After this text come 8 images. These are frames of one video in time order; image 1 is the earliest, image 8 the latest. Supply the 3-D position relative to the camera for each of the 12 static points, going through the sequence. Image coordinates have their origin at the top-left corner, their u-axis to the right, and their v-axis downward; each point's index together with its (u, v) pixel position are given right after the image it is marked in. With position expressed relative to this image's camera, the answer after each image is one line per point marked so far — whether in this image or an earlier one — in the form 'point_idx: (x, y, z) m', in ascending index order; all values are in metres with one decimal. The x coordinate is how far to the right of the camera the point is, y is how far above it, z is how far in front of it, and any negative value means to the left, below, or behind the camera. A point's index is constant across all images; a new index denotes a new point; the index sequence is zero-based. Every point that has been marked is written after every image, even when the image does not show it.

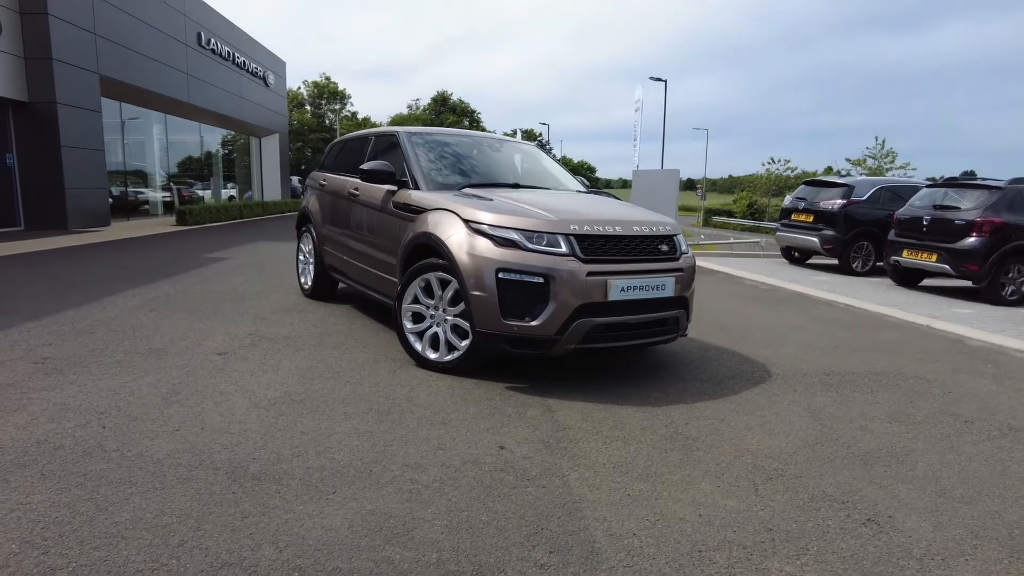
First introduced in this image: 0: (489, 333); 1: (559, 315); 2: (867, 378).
0: (-0.2, -0.3, +4.3) m
1: (+0.3, -0.2, +4.2) m
2: (+3.0, -0.8, +5.3) m
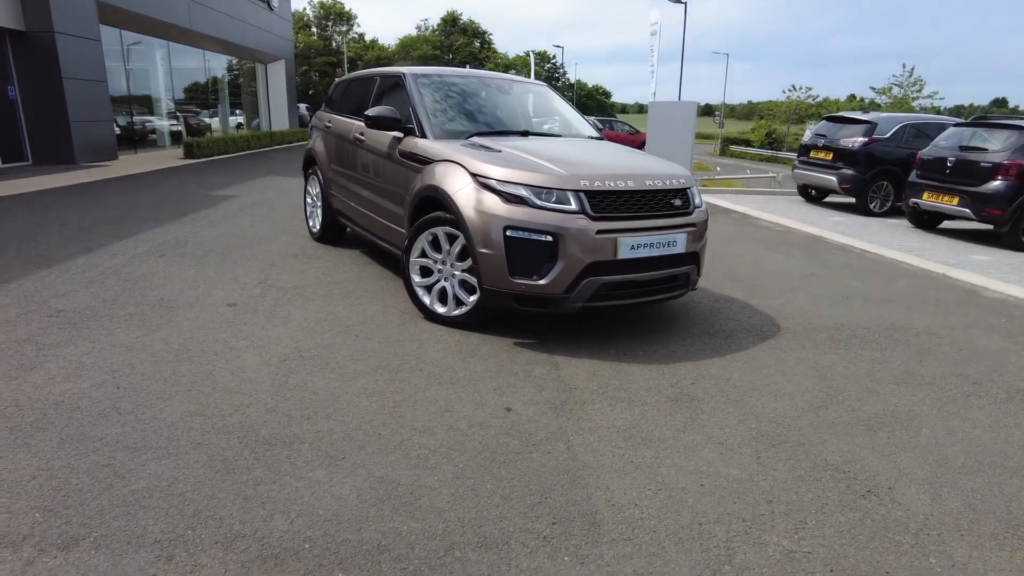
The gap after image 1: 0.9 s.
0: (-0.1, 0.0, +4.3) m
1: (+0.4, +0.1, +4.2) m
2: (+3.1, -0.4, +5.3) m
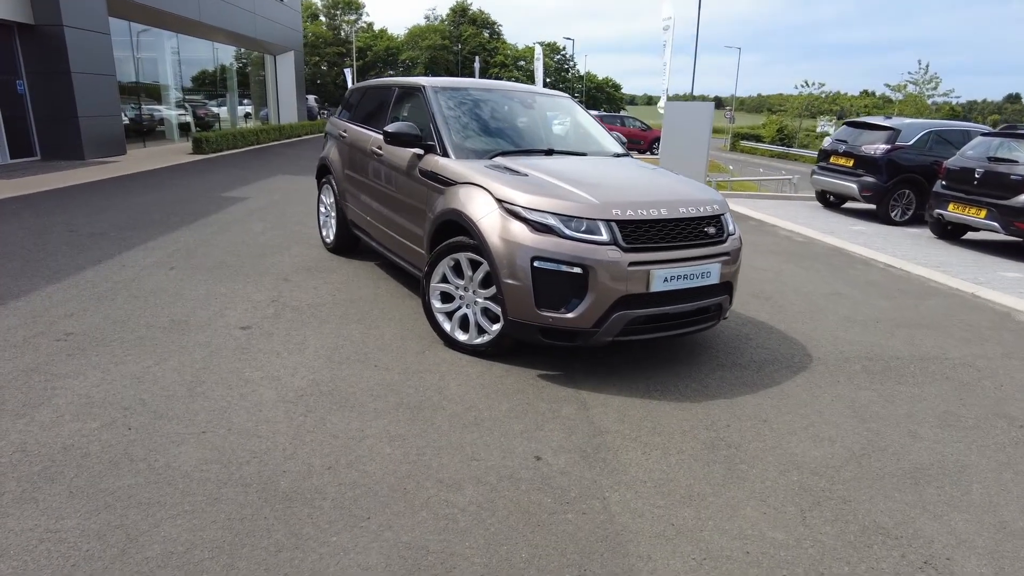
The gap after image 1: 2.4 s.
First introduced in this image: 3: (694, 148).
0: (+0.1, -0.2, +4.1) m
1: (+0.5, -0.1, +4.0) m
2: (+3.2, -0.6, +5.1) m
3: (+4.5, +3.5, +15.2) m
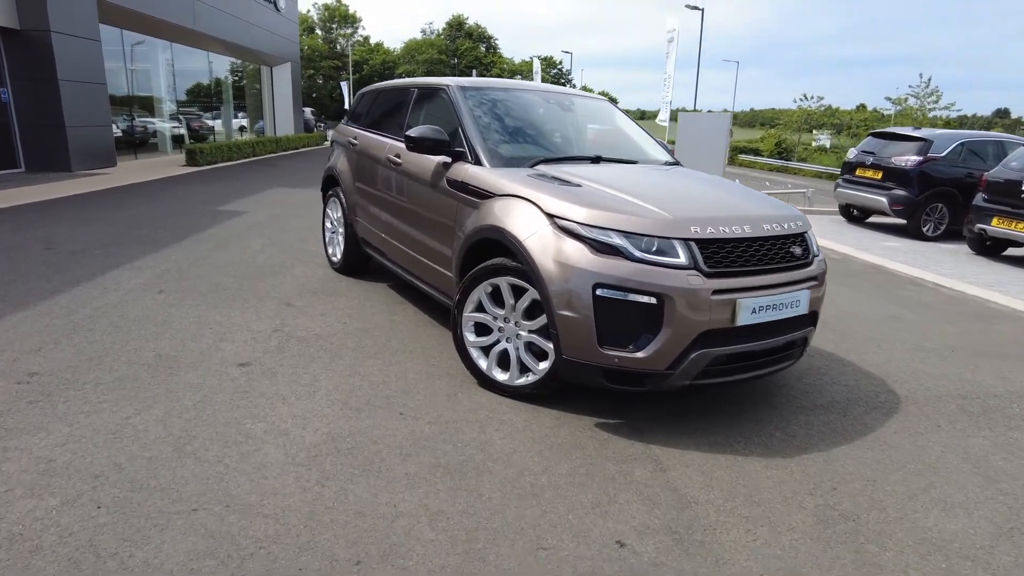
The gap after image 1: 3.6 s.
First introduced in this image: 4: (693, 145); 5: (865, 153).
0: (+0.4, -0.4, +3.4) m
1: (+0.8, -0.3, +3.3) m
2: (+3.5, -0.8, +4.4) m
3: (+4.7, +3.1, +14.6) m
4: (+4.3, +3.4, +14.8) m
5: (+6.7, +2.6, +12.0) m
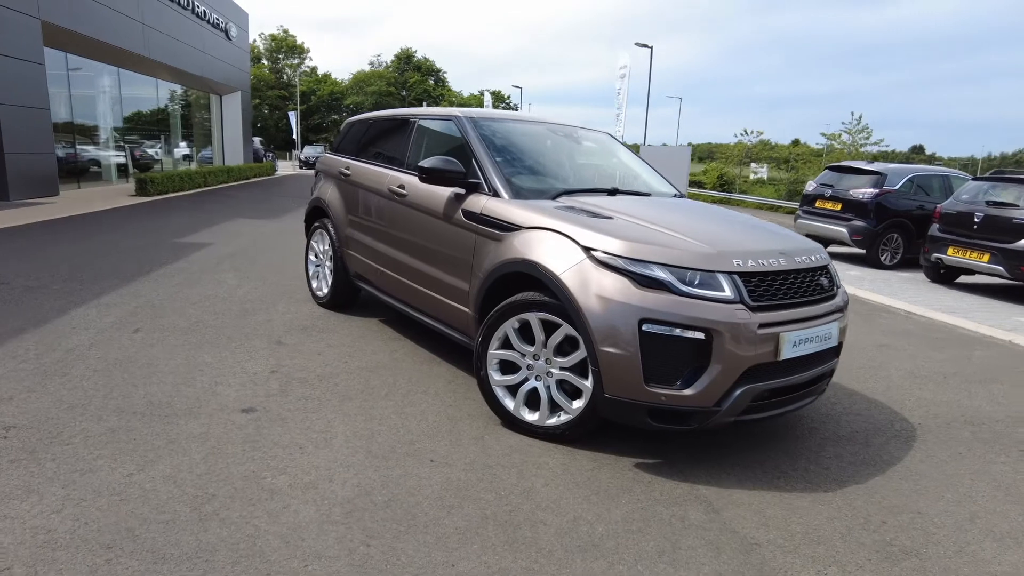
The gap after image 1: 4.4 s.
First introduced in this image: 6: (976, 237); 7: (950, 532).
0: (+0.6, -0.6, +3.3) m
1: (+1.1, -0.5, +3.2) m
2: (+3.7, -1.0, +4.5) m
3: (+3.9, +2.4, +14.9) m
4: (+3.5, +2.7, +15.1) m
5: (+6.2, +2.0, +12.5) m
6: (+7.1, +0.8, +9.6) m
7: (+2.2, -1.2, +3.1) m
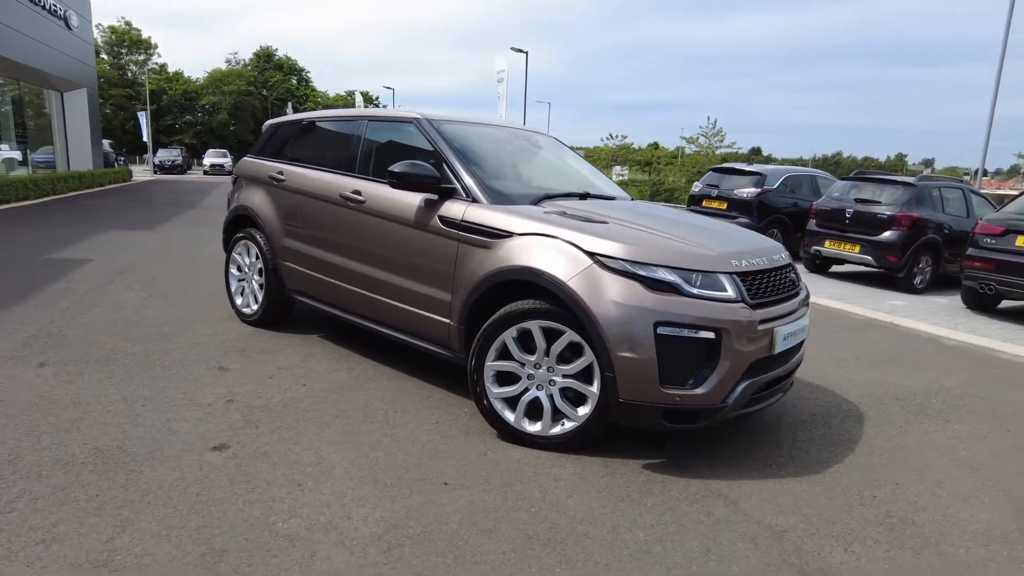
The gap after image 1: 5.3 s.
0: (+0.6, -0.6, +3.3) m
1: (+1.1, -0.5, +3.3) m
2: (+3.4, -0.9, +5.1) m
3: (+1.5, +2.5, +15.4) m
4: (+1.0, +2.7, +15.4) m
5: (+4.2, +2.2, +13.4) m
6: (+5.7, +1.0, +10.8) m
7: (+2.3, -1.2, +3.4) m
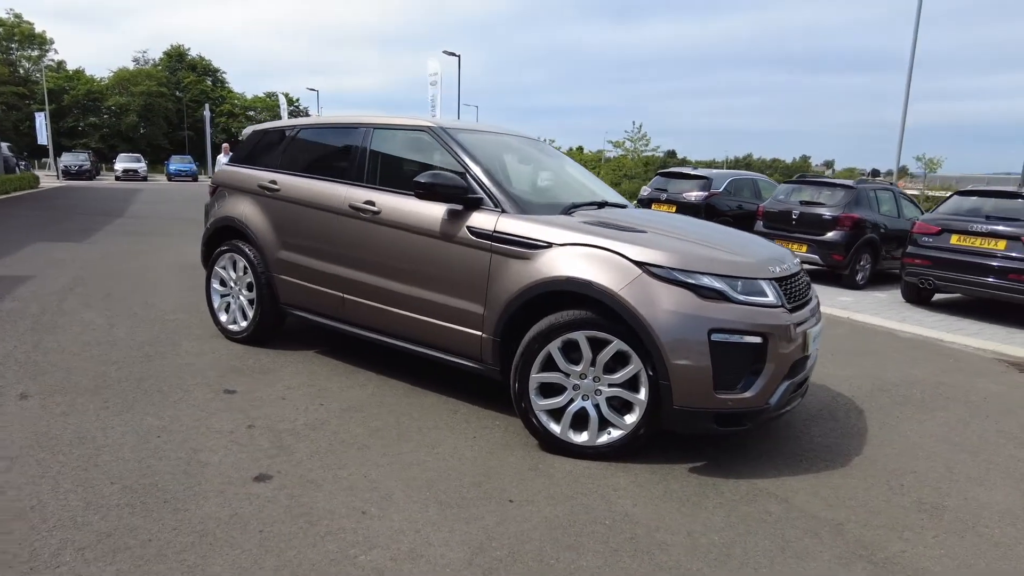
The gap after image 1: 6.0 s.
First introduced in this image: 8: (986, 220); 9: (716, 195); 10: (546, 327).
0: (+0.9, -0.7, +3.4) m
1: (+1.4, -0.5, +3.4) m
2: (+3.5, -0.9, +5.5) m
3: (+0.3, +2.4, +15.4) m
4: (-0.2, +2.6, +15.5) m
5: (+3.2, +2.2, +13.8) m
6: (+5.1, +1.0, +11.4) m
7: (+2.6, -1.2, +3.7) m
8: (+6.5, +0.9, +8.6) m
9: (+4.3, +2.0, +13.3) m
10: (+0.2, -0.2, +3.6) m
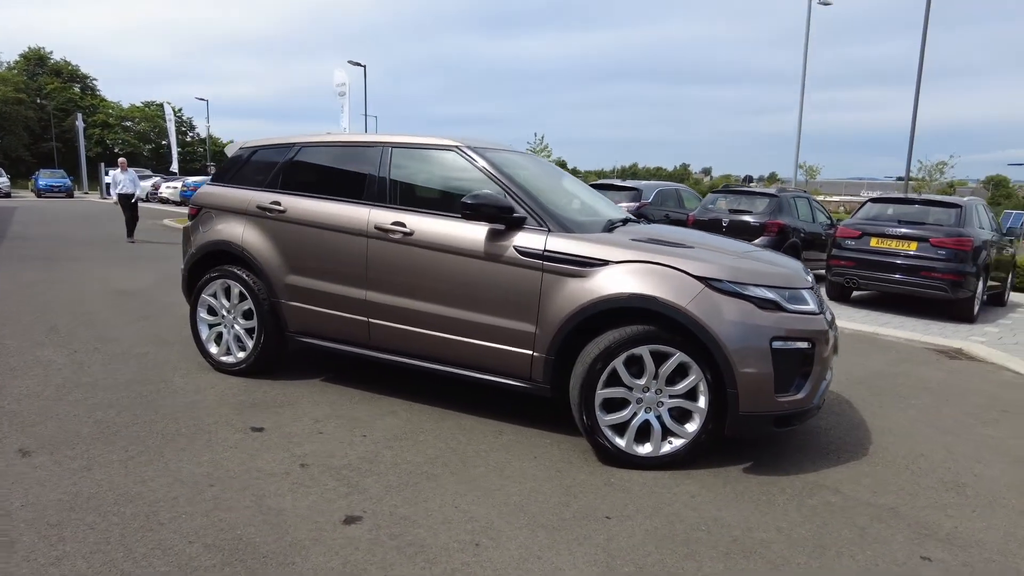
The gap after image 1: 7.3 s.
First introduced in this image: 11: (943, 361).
0: (+1.4, -0.7, +3.6) m
1: (+1.8, -0.6, +3.7) m
2: (+3.5, -0.9, +6.1) m
3: (-1.4, +2.0, +15.4) m
4: (-1.9, +2.2, +15.4) m
5: (+1.8, +2.0, +14.3) m
6: (+4.1, +1.0, +12.2) m
7: (+2.9, -1.2, +4.1) m
8: (+5.9, +1.0, +9.6) m
9: (+3.0, +1.8, +13.9) m
10: (+0.5, -0.3, +3.7) m
11: (+4.9, -0.8, +7.1) m
